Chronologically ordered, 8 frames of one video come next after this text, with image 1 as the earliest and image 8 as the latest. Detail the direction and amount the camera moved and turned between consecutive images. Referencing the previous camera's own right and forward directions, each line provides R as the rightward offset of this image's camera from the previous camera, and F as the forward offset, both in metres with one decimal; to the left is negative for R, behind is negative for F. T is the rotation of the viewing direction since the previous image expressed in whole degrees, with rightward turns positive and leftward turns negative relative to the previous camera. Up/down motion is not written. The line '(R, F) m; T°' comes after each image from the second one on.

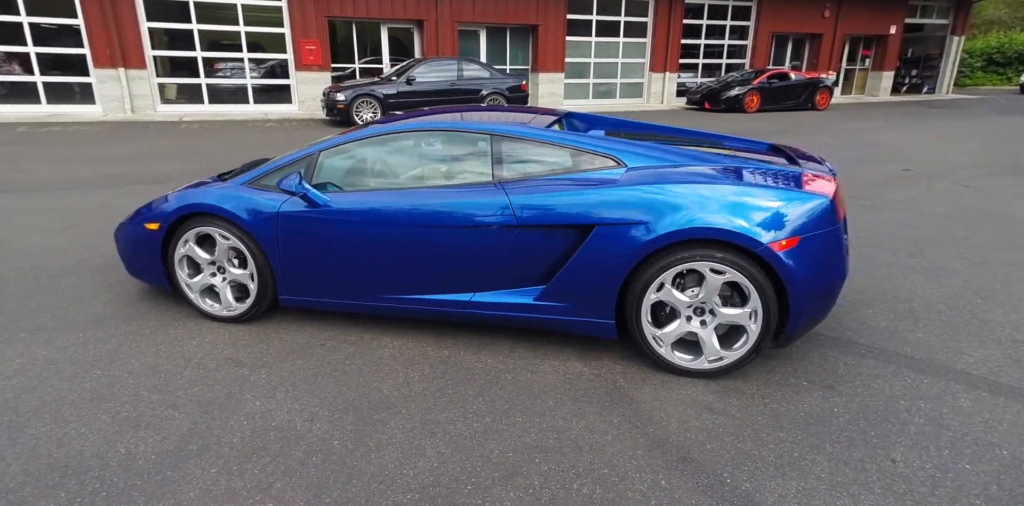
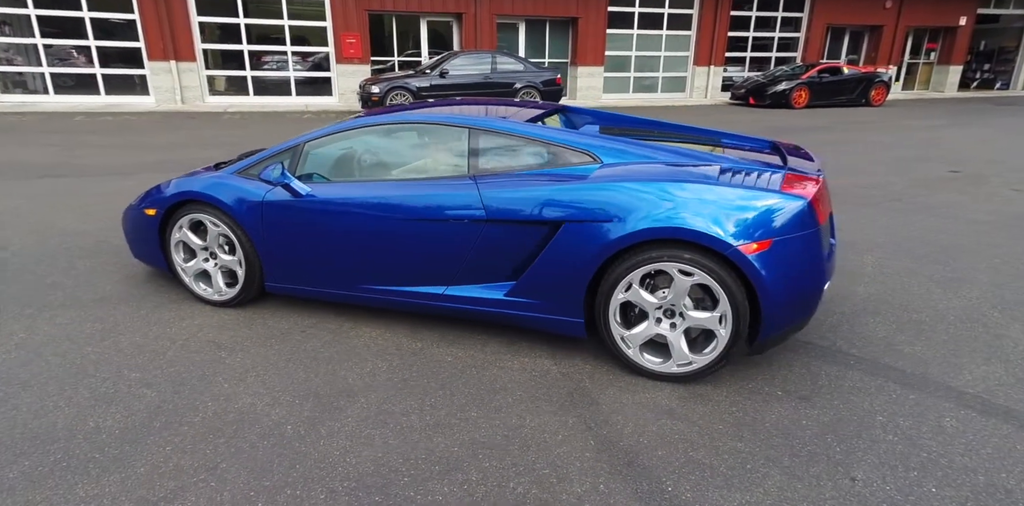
(+0.4, 0.0) m; -5°
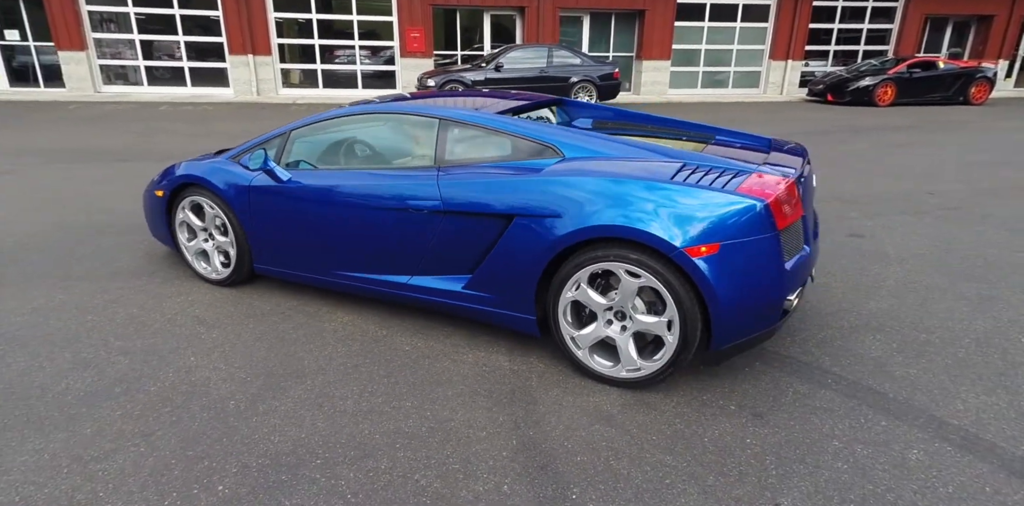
(+0.6, +0.1) m; -8°
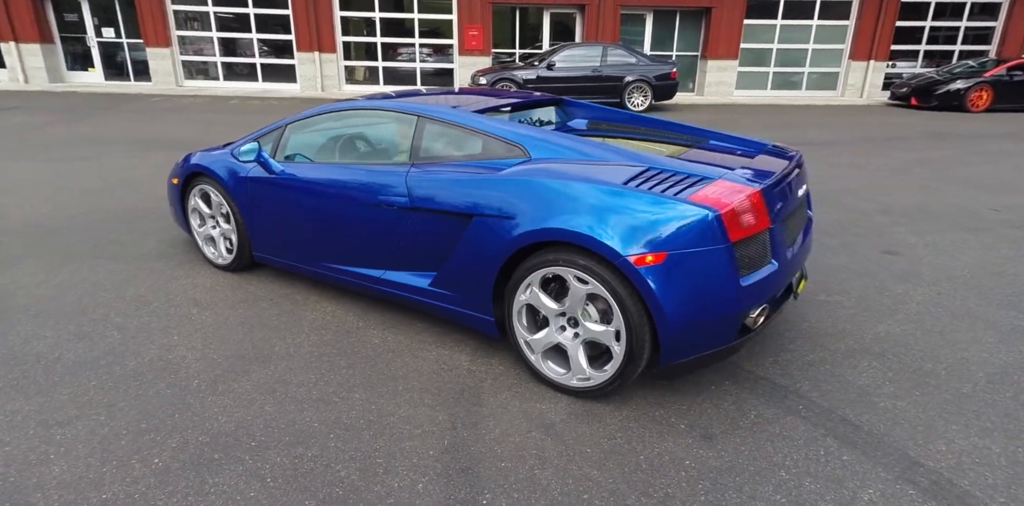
(+0.6, +0.1) m; -7°
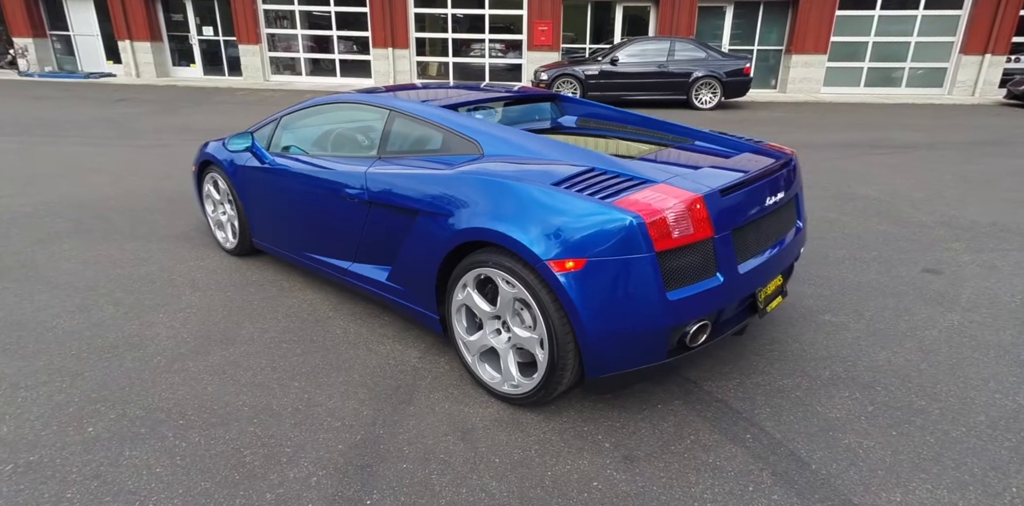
(+0.7, +0.1) m; -9°
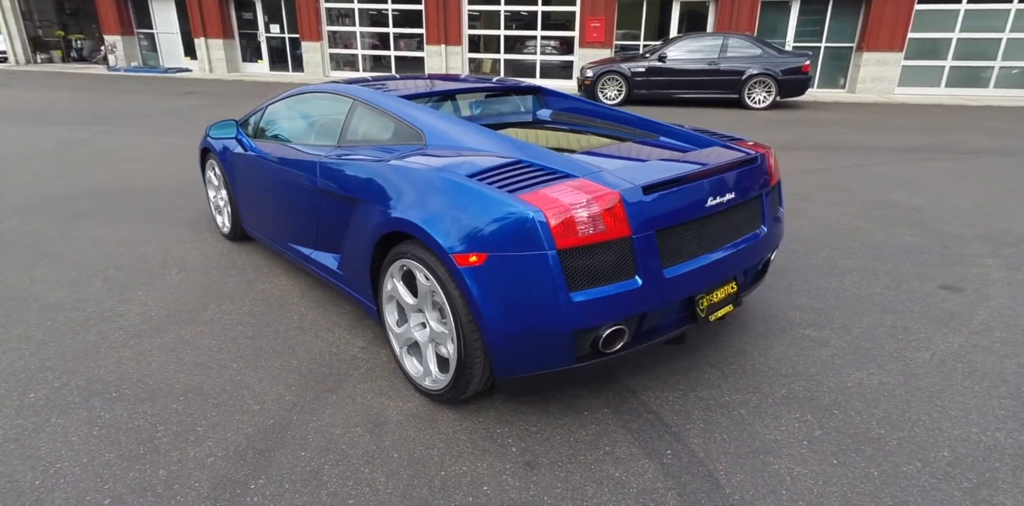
(+0.6, +0.1) m; -7°
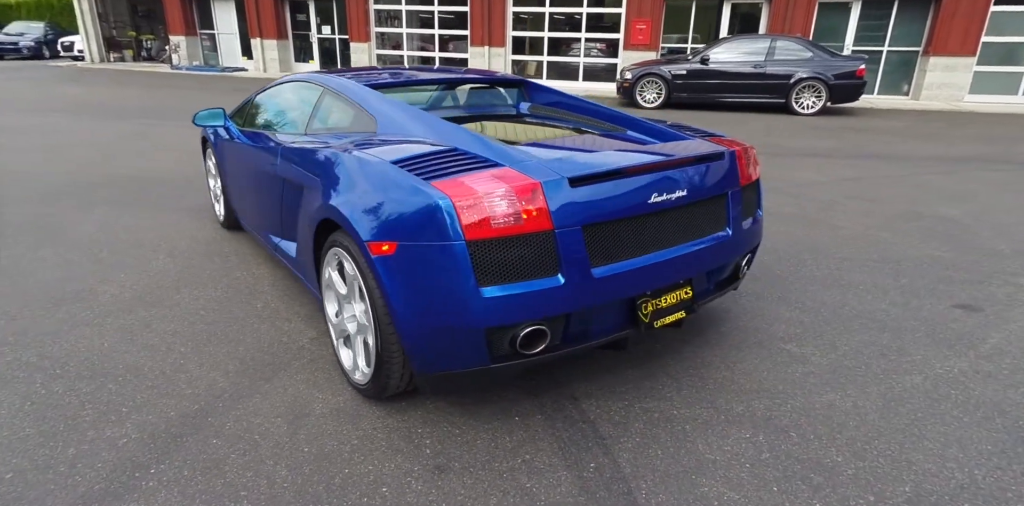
(+0.5, +0.2) m; -5°
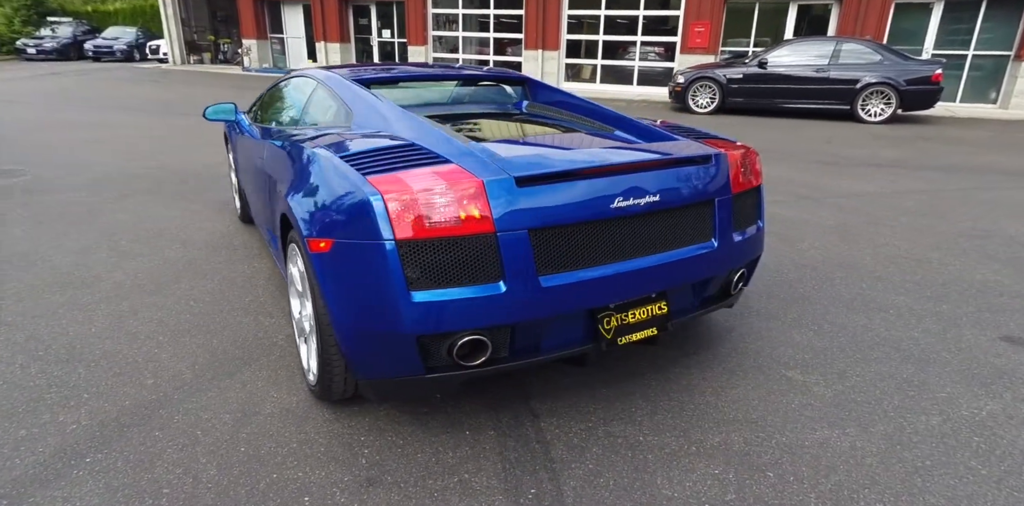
(+0.4, +0.2) m; -6°
